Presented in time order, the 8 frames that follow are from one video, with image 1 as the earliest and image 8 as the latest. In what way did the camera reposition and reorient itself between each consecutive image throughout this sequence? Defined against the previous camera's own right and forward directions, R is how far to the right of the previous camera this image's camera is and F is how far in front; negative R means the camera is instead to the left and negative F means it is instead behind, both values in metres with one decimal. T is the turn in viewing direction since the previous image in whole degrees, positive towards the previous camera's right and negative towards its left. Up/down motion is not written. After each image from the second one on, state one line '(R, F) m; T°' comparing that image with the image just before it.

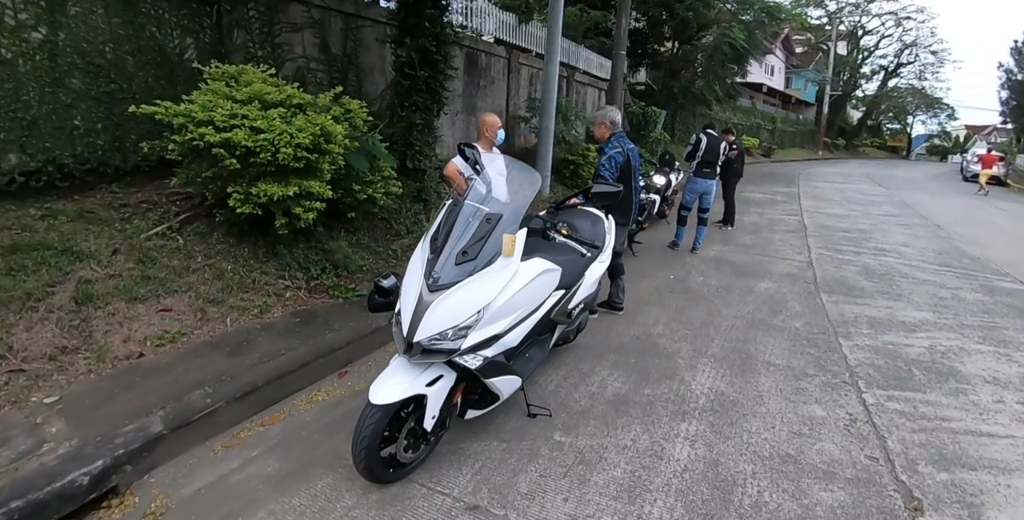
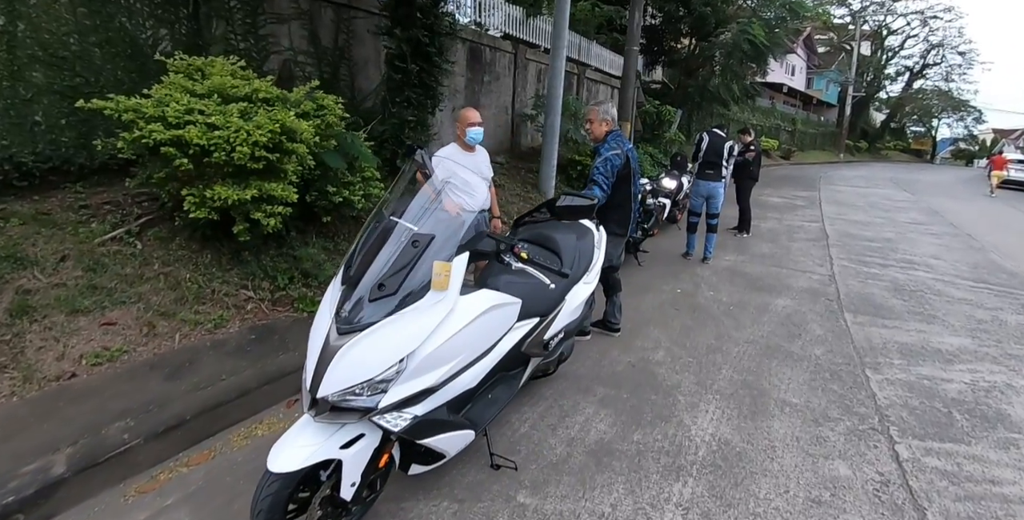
(+0.2, +0.5) m; -2°
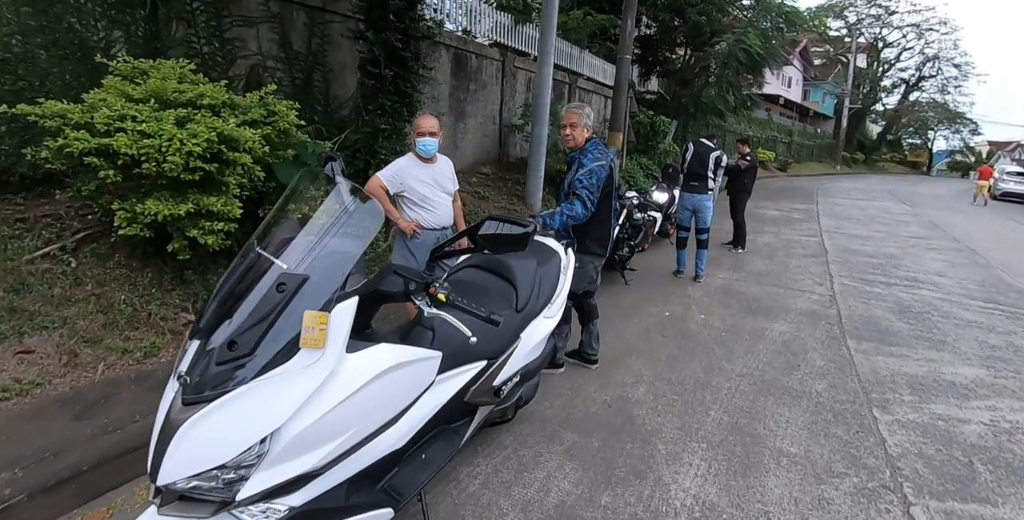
(+0.2, +0.4) m; 0°
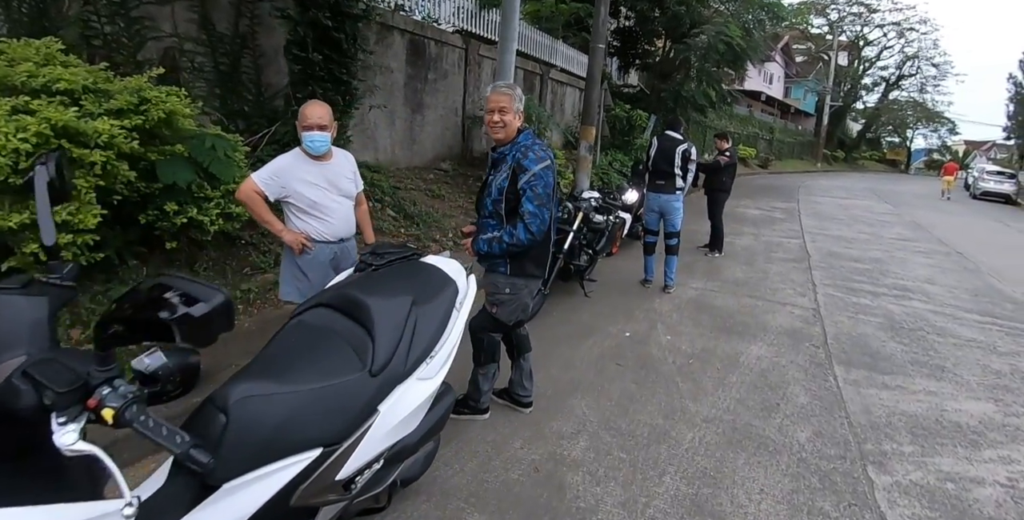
(+0.4, +0.7) m; +2°
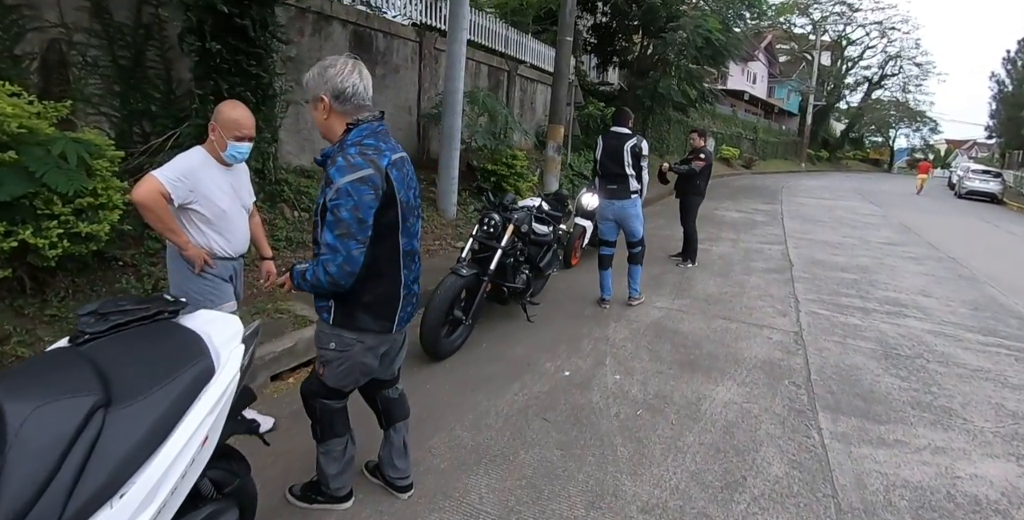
(+0.5, +0.7) m; +1°
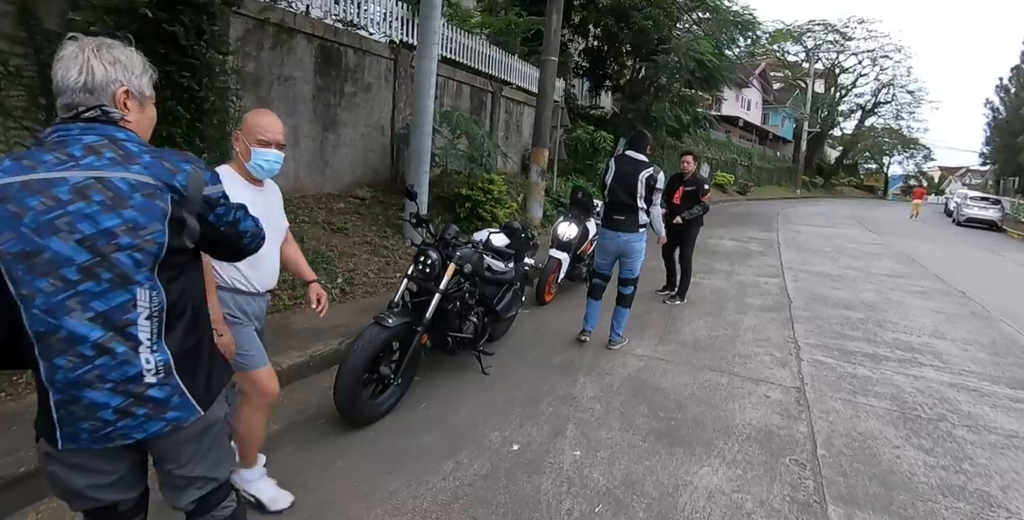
(+0.3, +0.6) m; 0°
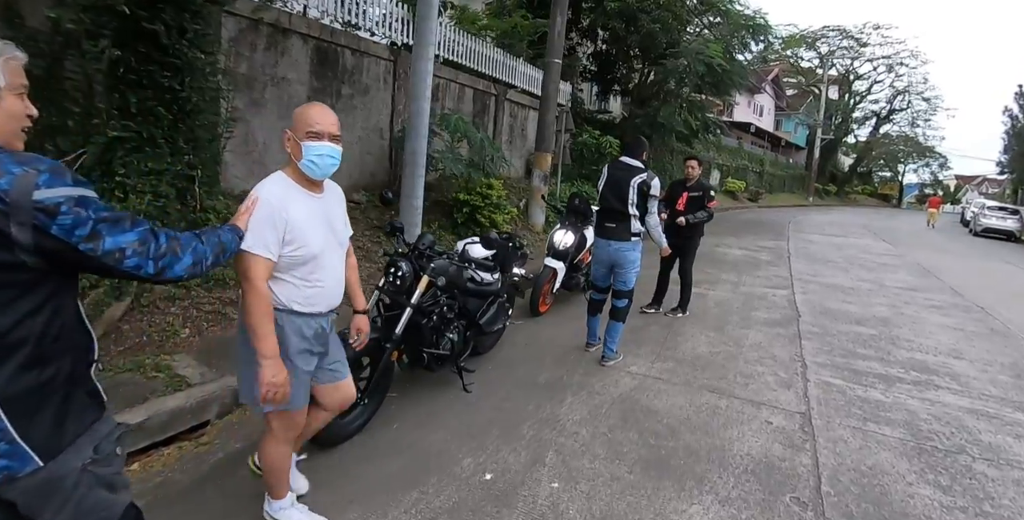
(+0.1, +0.2) m; -1°
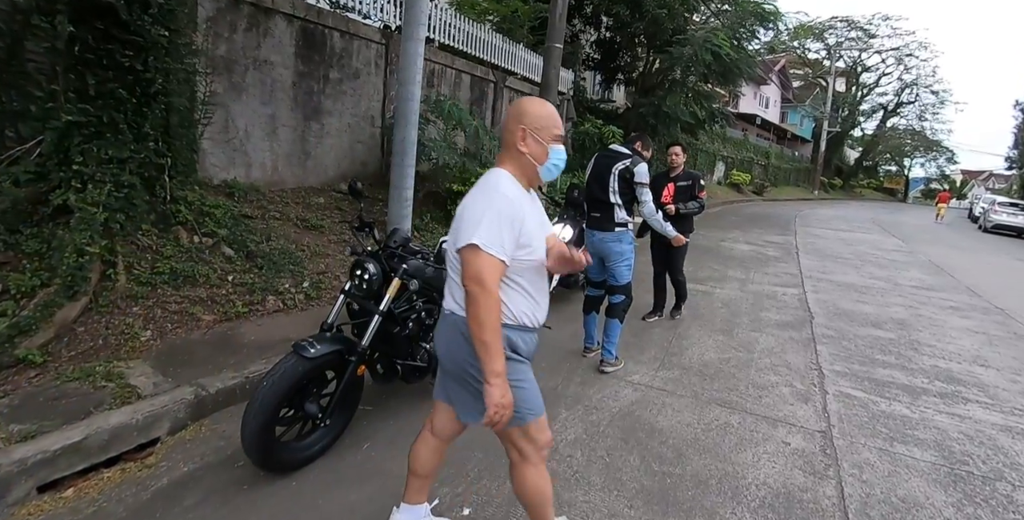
(+0.1, +0.3) m; 0°
